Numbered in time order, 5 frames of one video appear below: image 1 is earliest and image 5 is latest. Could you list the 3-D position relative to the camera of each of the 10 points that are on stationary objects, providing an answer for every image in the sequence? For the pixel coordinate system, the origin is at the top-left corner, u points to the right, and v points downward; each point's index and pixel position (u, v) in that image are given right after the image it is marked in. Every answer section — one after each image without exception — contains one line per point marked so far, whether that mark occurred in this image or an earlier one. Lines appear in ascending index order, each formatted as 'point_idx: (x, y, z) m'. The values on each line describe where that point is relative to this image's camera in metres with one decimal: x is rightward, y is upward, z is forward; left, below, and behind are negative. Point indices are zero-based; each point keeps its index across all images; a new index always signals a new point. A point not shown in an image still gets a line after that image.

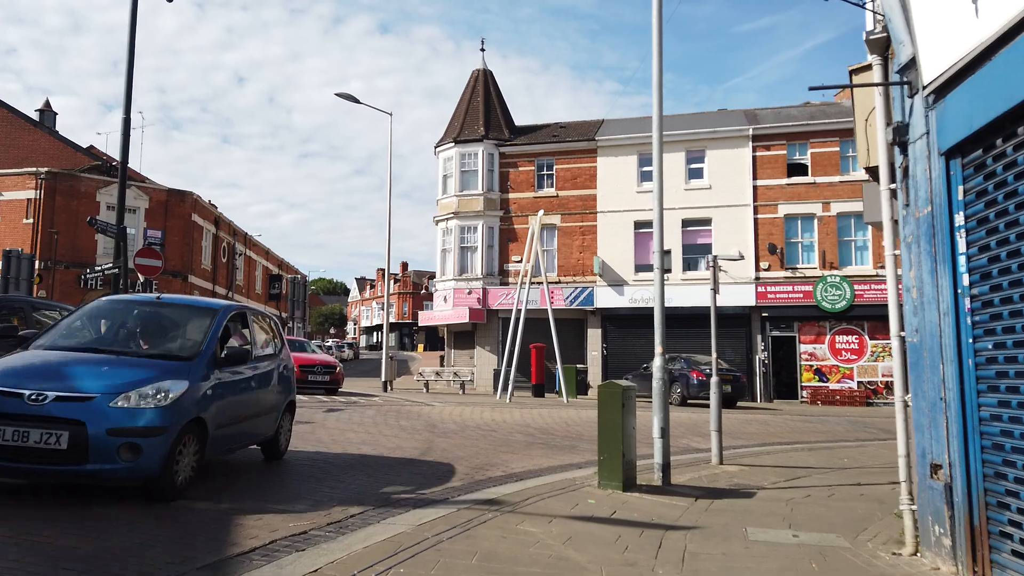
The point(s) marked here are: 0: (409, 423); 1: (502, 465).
0: (-1.9, -2.5, +13.2) m
1: (-0.1, -2.2, +9.3) m
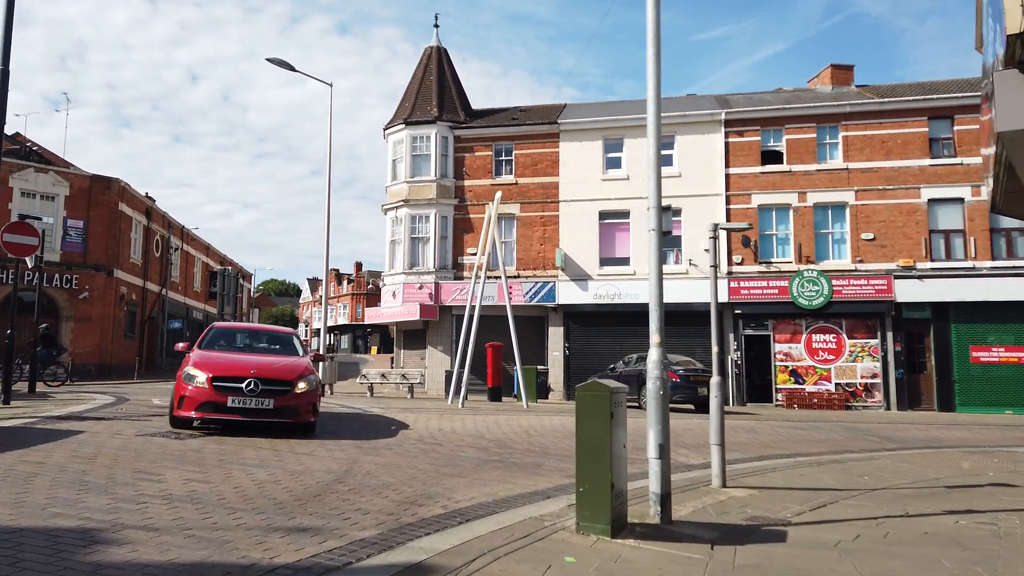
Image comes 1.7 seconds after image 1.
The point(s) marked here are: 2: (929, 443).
0: (-2.6, -2.2, +10.7) m
1: (-0.6, -1.9, +6.9) m
2: (+7.8, -2.9, +13.9) m
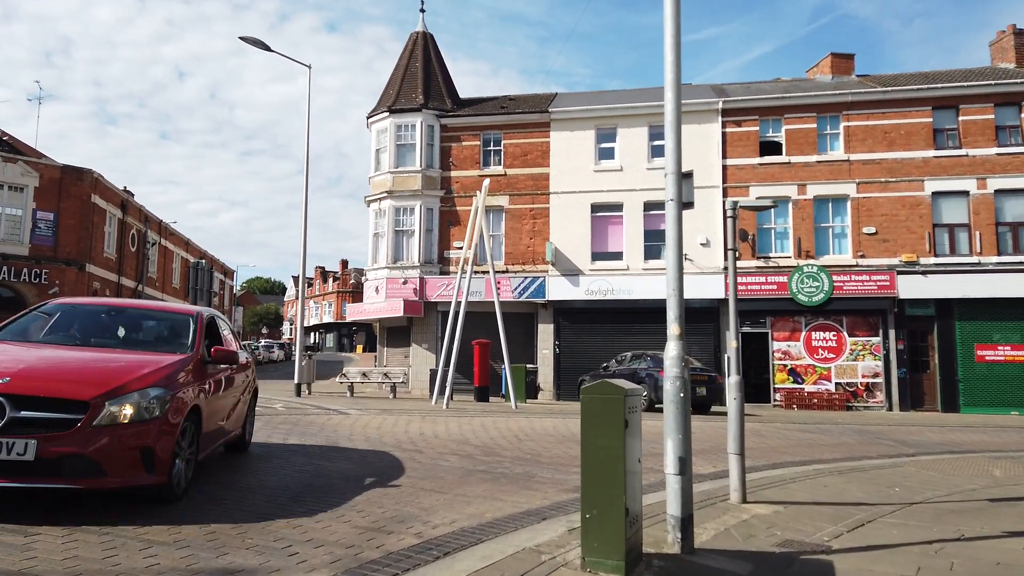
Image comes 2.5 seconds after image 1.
0: (-2.7, -2.0, +9.6) m
1: (-0.7, -1.8, +5.7) m
2: (+7.6, -2.8, +12.9) m
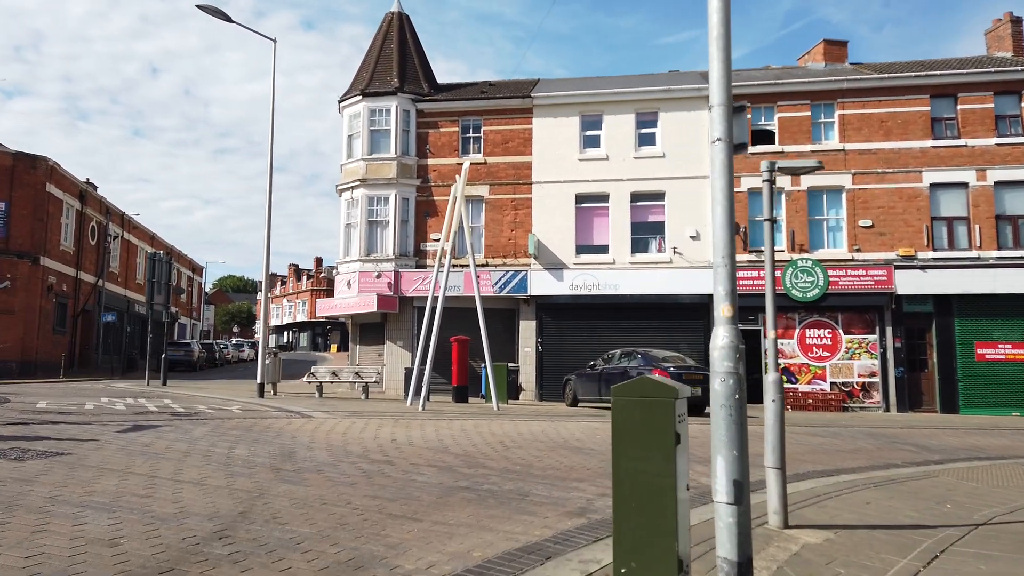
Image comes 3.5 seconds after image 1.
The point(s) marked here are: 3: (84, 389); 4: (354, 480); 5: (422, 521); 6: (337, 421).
0: (-2.9, -1.8, +8.1) m
1: (-0.7, -1.6, +4.3) m
2: (+7.4, -2.6, +11.7) m
3: (-10.6, -2.5, +18.4) m
4: (-1.5, -1.8, +6.9) m
5: (-0.7, -1.7, +5.4) m
6: (-3.0, -2.3, +12.8) m
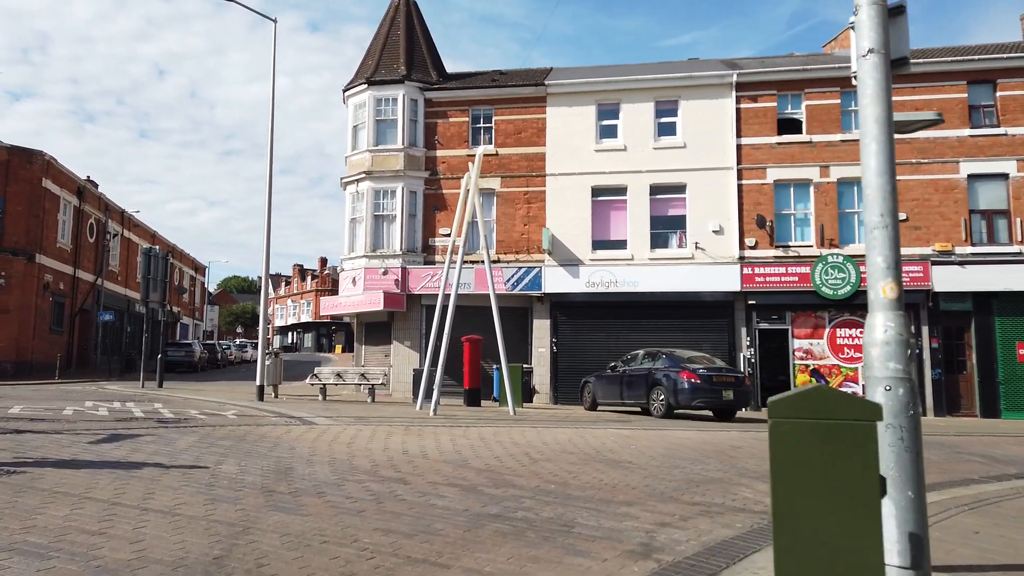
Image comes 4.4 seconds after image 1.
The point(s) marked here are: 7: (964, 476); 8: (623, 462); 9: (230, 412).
0: (-2.6, -1.7, +6.9) m
1: (-0.5, -1.5, +3.1) m
2: (+7.7, -2.5, +10.5) m
3: (-10.2, -2.4, +17.2) m
4: (-1.1, -1.7, +5.7) m
5: (-0.4, -1.6, +4.2) m
6: (-2.7, -2.2, +11.7) m
7: (+5.8, -2.4, +9.5) m
8: (+1.3, -2.1, +9.0) m
9: (-5.1, -2.2, +13.5) m
